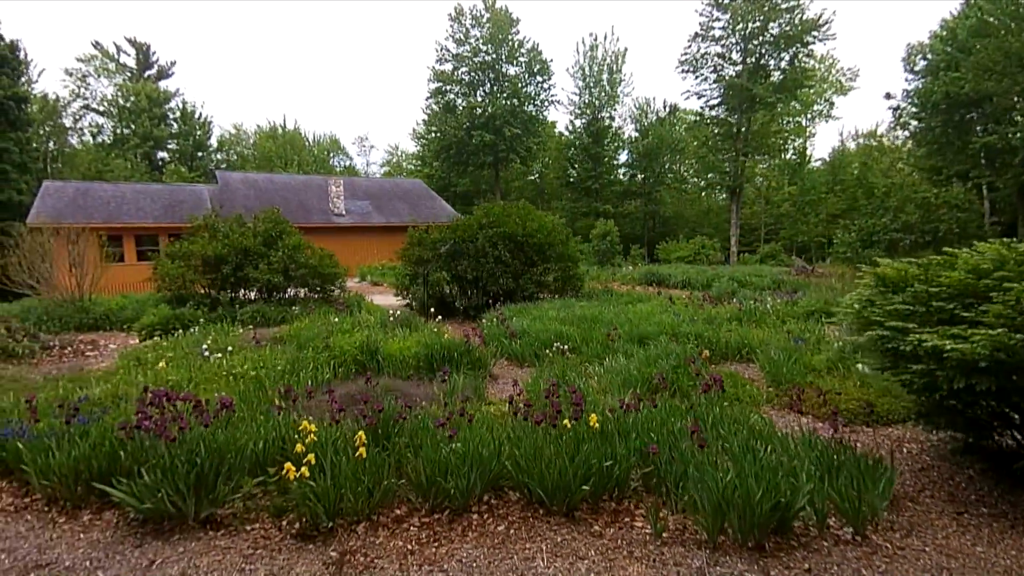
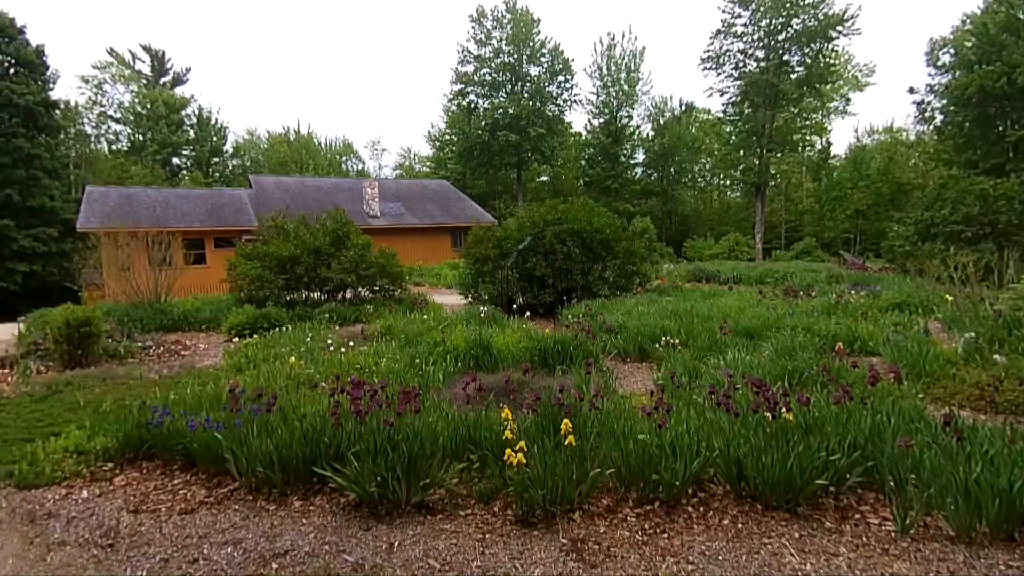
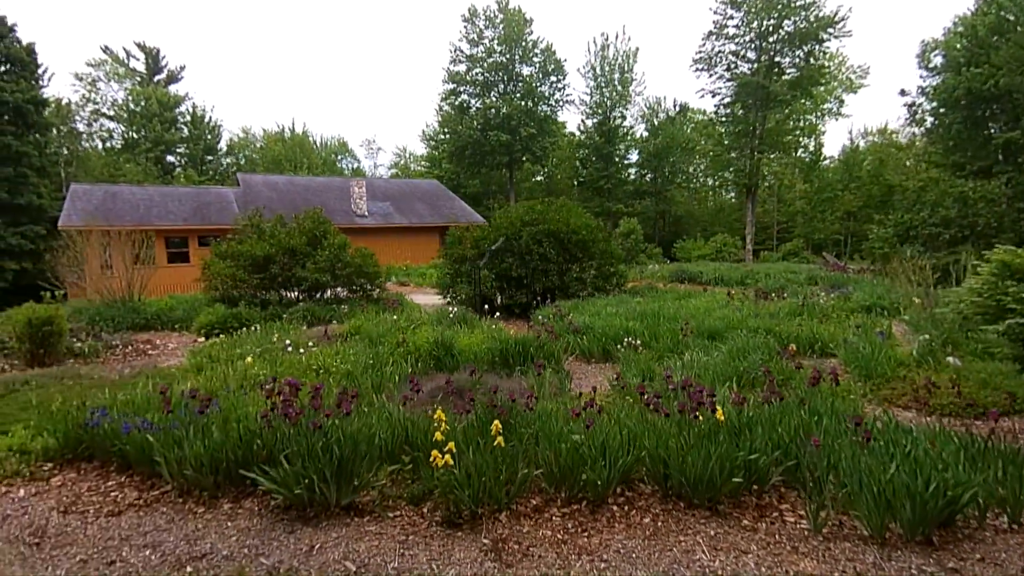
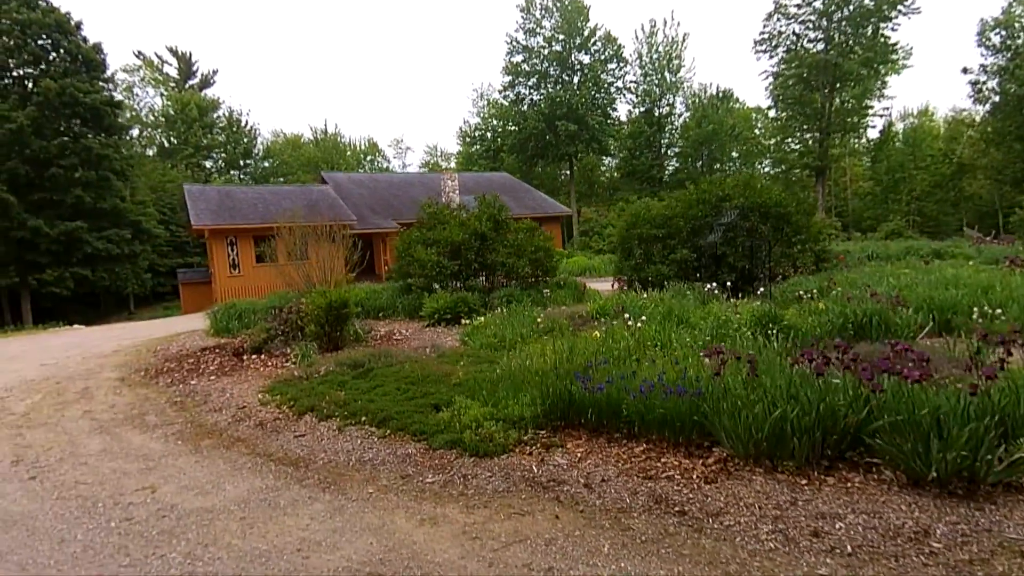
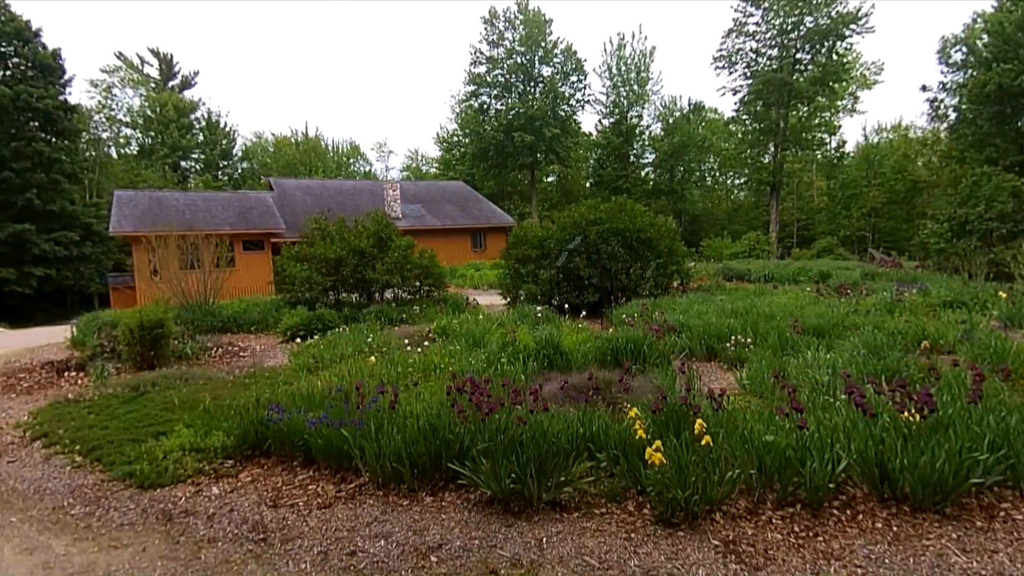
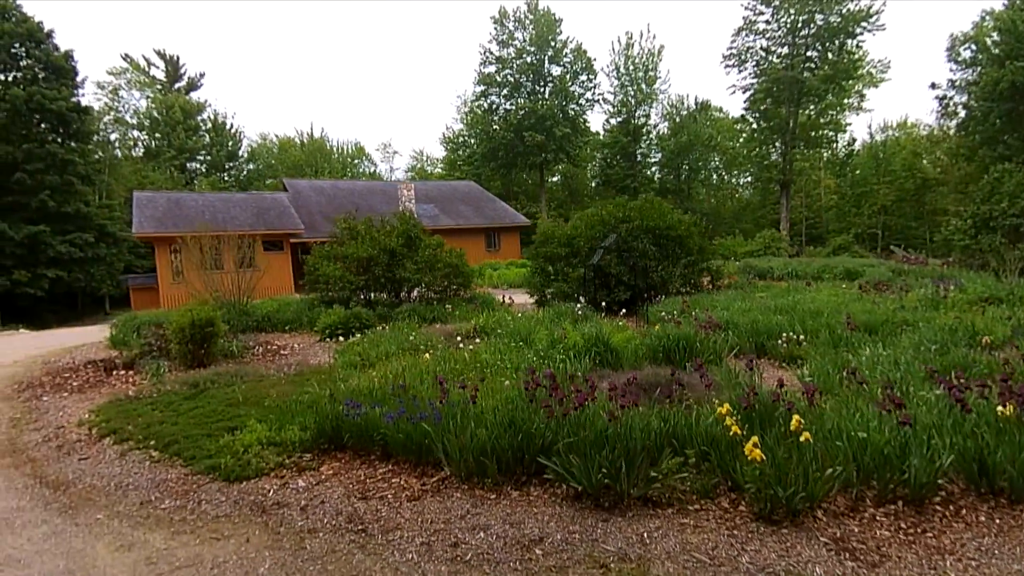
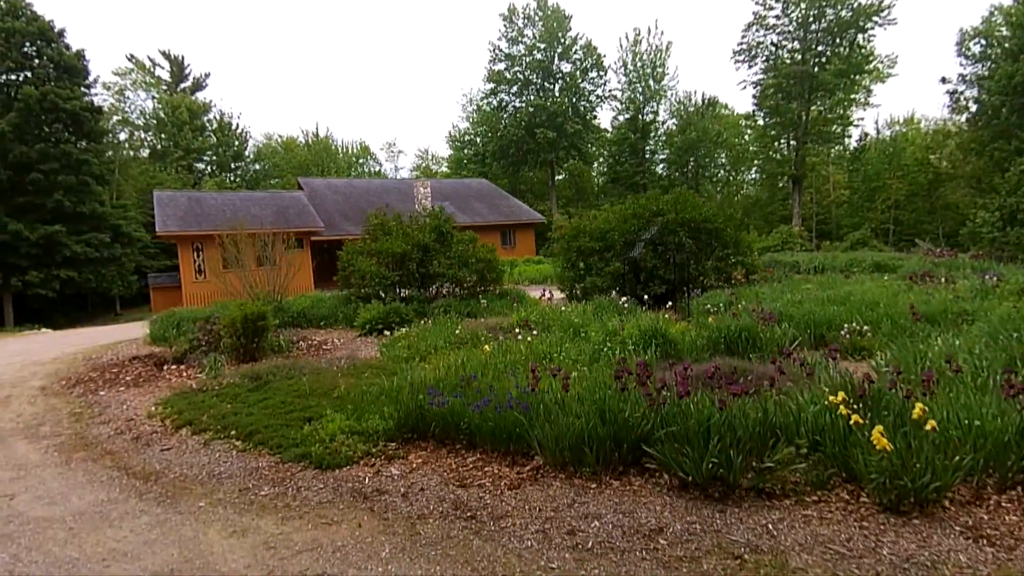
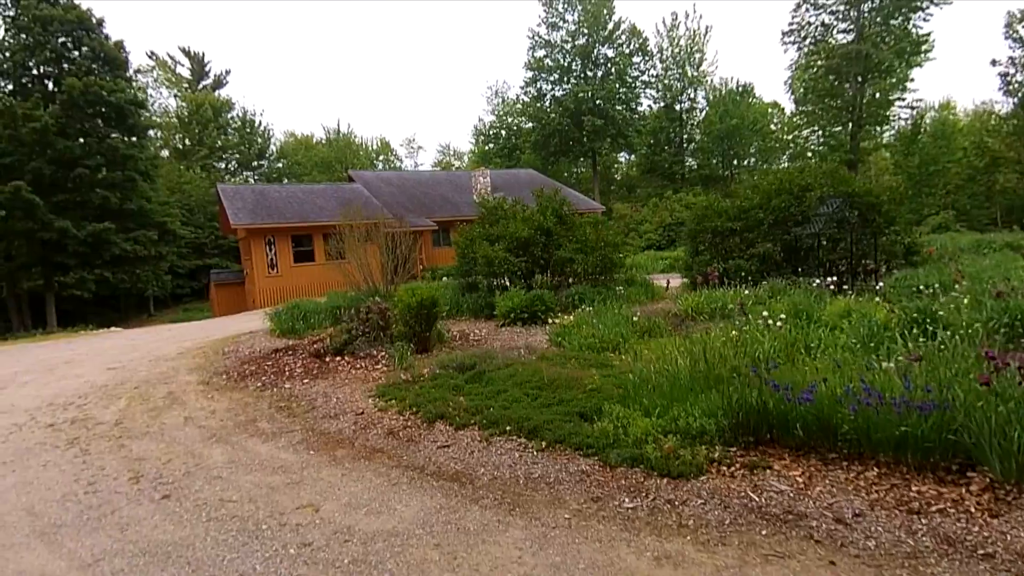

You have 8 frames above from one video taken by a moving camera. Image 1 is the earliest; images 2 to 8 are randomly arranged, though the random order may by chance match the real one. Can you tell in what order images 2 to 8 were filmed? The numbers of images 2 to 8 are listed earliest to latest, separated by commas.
3, 2, 5, 6, 7, 4, 8
